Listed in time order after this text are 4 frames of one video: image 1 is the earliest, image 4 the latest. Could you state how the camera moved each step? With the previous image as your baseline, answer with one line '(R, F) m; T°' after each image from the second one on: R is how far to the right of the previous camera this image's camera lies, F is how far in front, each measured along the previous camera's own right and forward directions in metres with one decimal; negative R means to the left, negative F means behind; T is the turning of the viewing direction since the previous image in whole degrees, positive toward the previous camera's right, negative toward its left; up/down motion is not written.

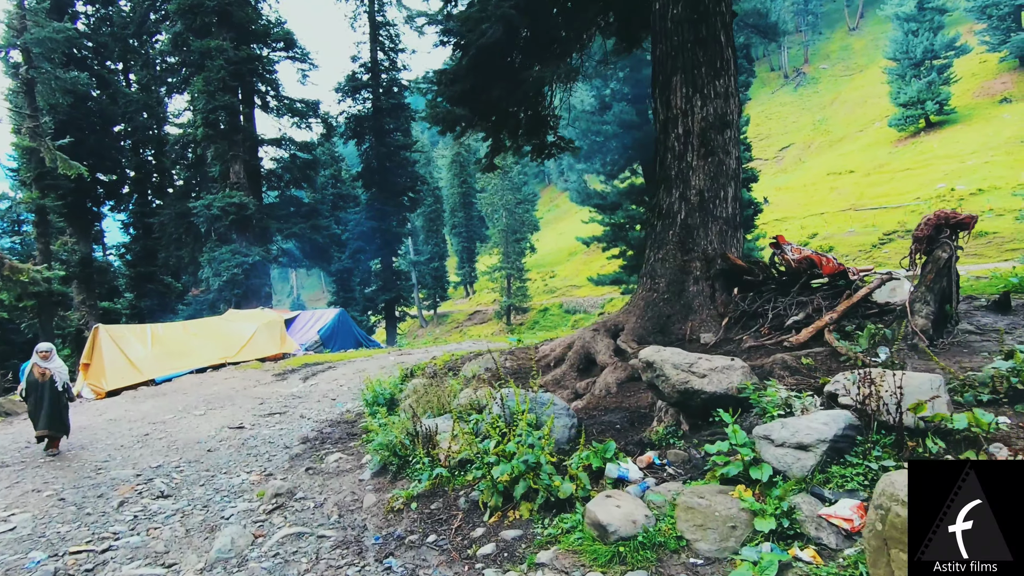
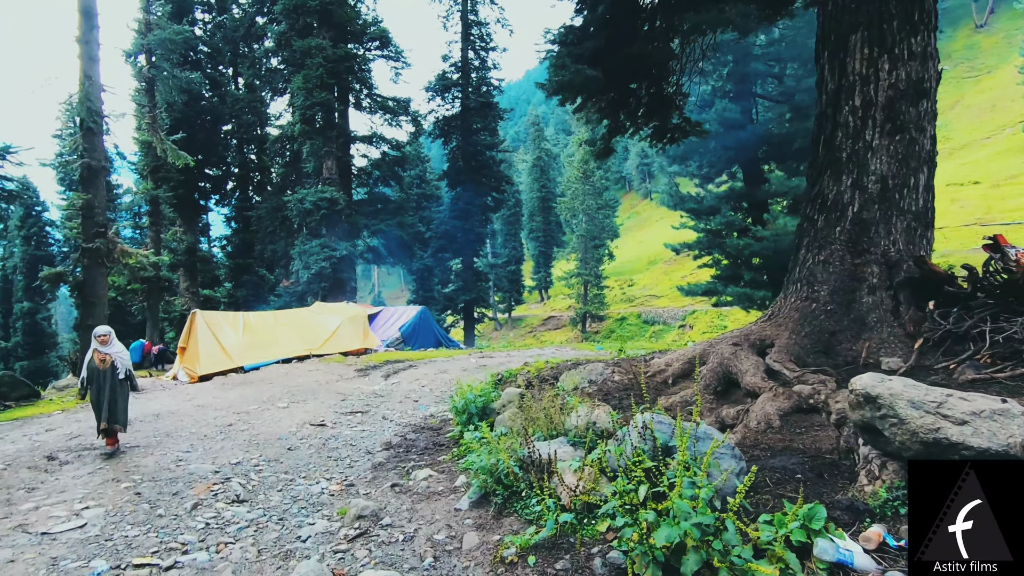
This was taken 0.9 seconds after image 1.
(-0.5, +1.0) m; -8°
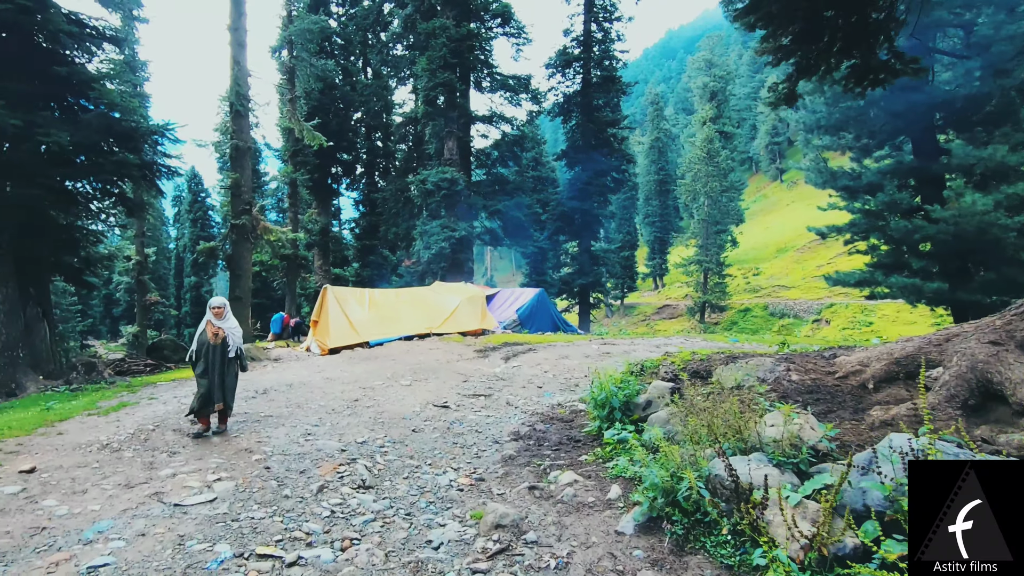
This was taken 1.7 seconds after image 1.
(-0.5, +0.9) m; -12°
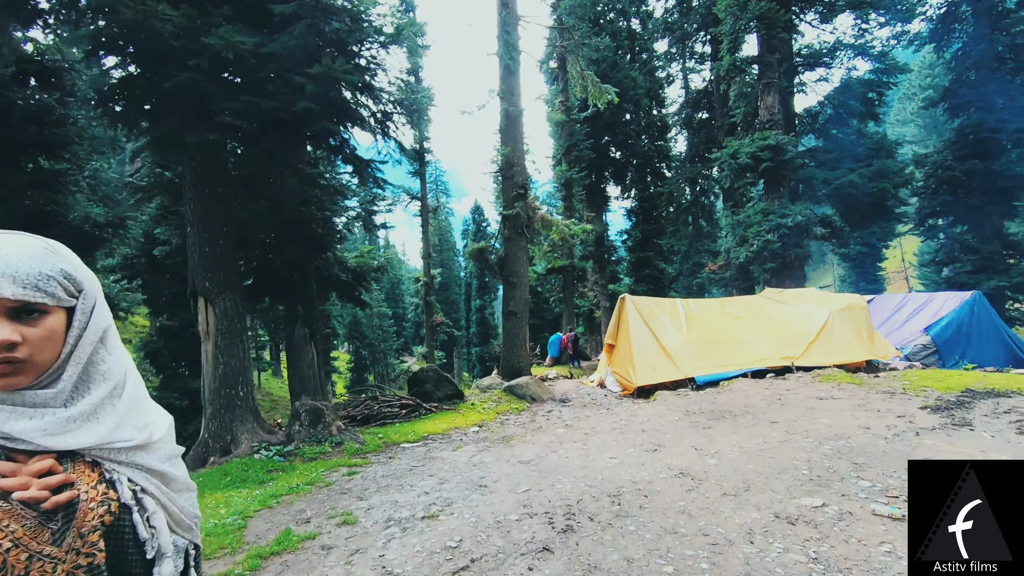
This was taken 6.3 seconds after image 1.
(-2.6, +5.2) m; -27°
